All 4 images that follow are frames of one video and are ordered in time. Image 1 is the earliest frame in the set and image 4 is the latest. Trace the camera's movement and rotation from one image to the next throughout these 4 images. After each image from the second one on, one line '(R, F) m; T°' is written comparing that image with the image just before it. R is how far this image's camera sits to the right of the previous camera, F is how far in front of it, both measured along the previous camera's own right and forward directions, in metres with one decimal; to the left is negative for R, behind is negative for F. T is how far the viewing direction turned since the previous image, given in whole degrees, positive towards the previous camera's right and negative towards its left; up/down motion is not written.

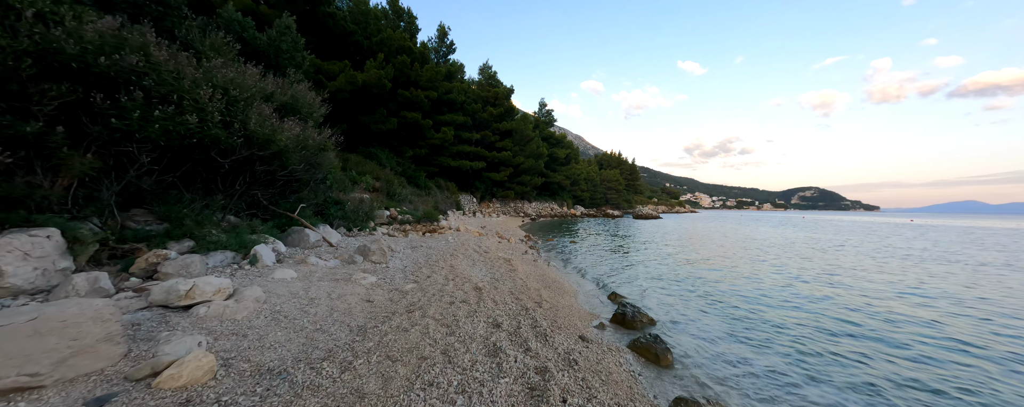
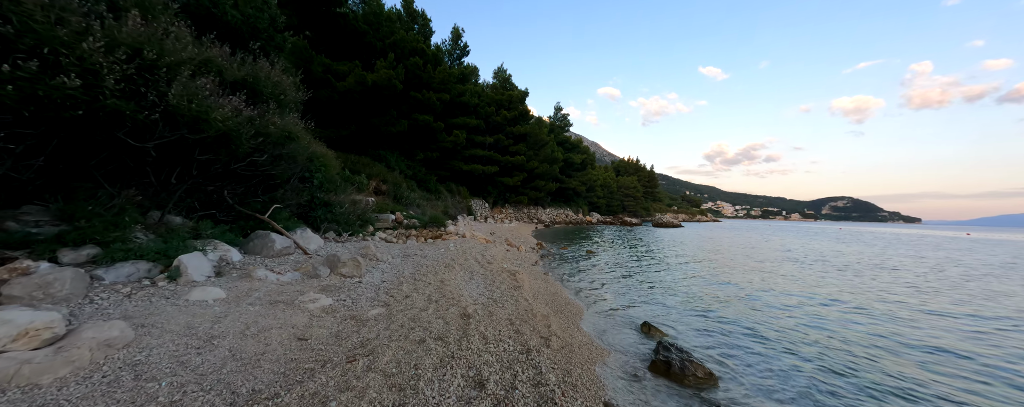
(+0.2, +1.5) m; -3°
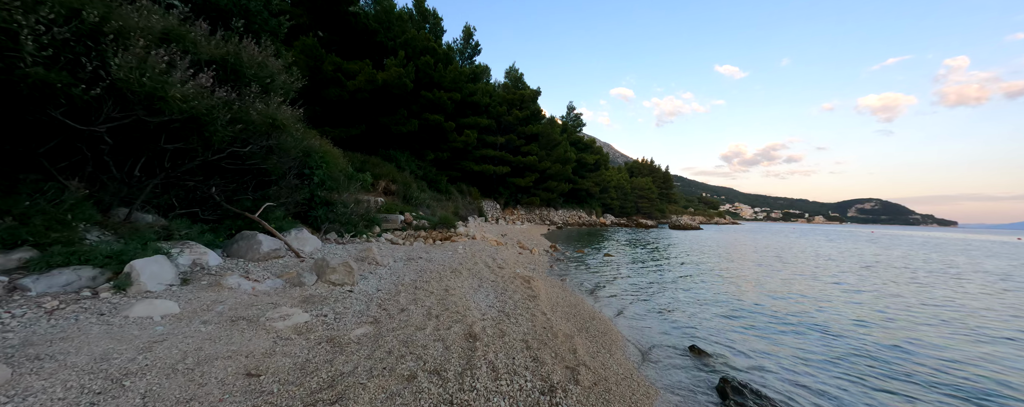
(-0.1, +0.9) m; -2°
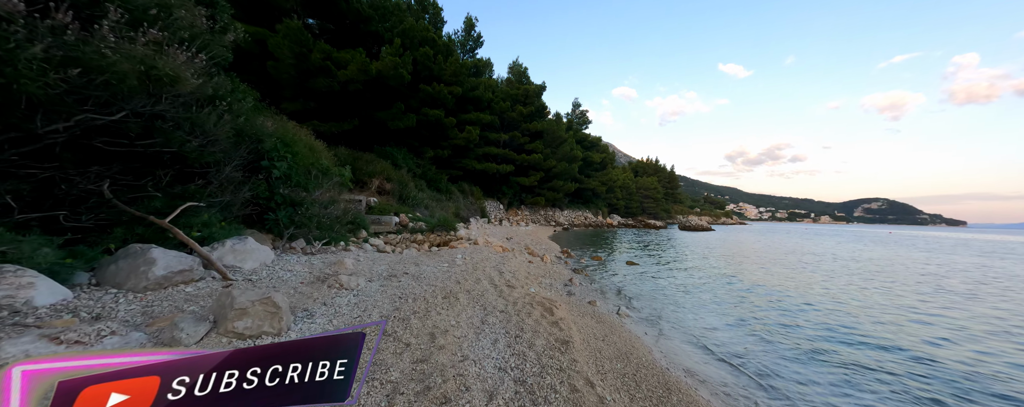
(-0.2, +2.1) m; 0°
